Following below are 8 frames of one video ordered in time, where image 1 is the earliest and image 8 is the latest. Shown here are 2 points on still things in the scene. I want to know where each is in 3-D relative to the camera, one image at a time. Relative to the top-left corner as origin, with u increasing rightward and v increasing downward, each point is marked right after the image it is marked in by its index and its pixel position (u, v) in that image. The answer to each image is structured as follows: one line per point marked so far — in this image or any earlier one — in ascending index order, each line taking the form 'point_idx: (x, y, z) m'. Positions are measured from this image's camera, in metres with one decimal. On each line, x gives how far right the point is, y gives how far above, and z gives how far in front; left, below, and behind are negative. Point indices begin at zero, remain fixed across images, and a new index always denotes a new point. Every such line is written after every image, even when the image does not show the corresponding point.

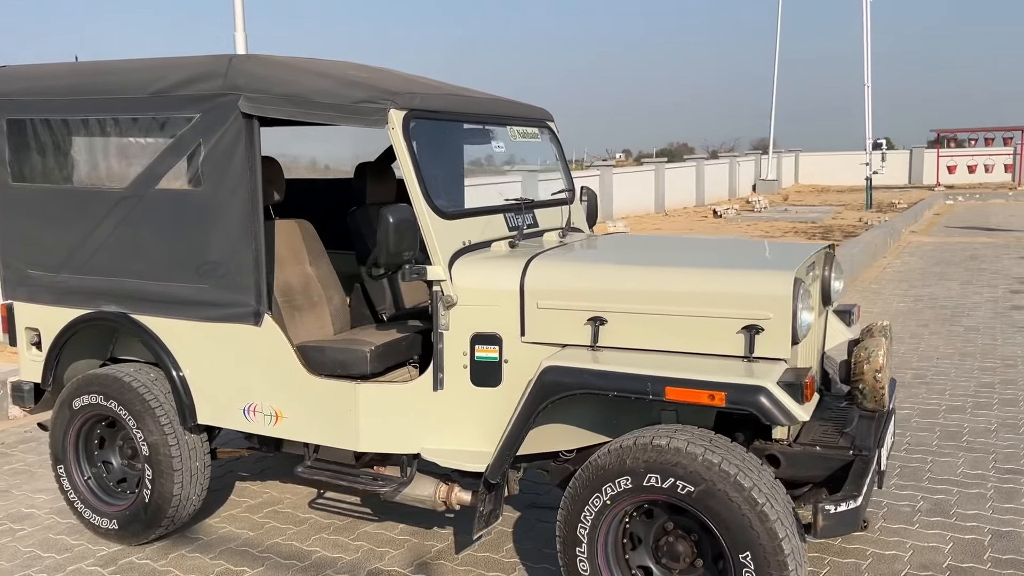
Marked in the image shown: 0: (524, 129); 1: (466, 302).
0: (+0.1, +0.8, +4.3) m
1: (-0.2, -0.1, +3.3) m
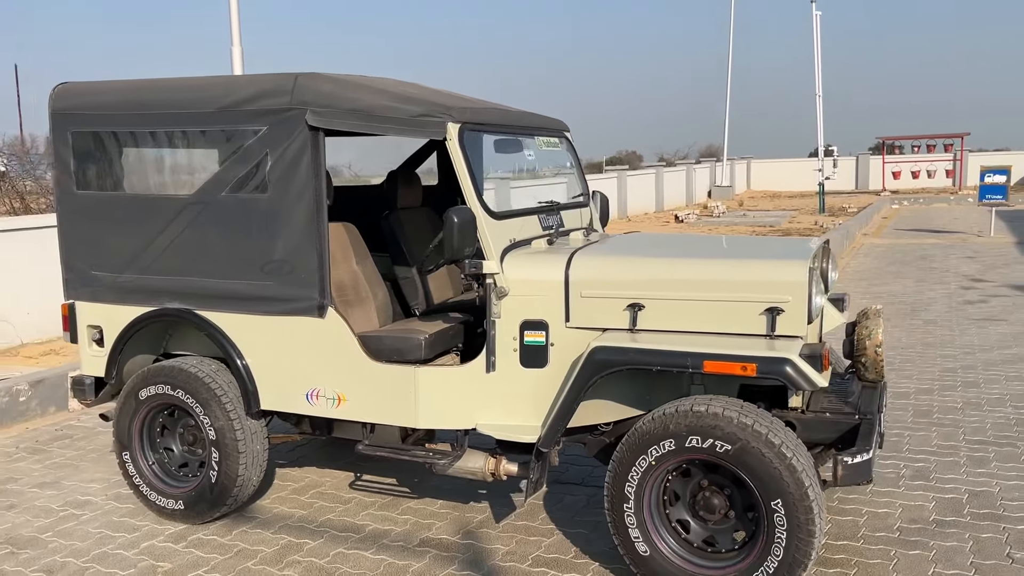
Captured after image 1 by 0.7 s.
0: (+0.2, +0.8, +4.7) m
1: (0.0, 0.0, +3.7) m
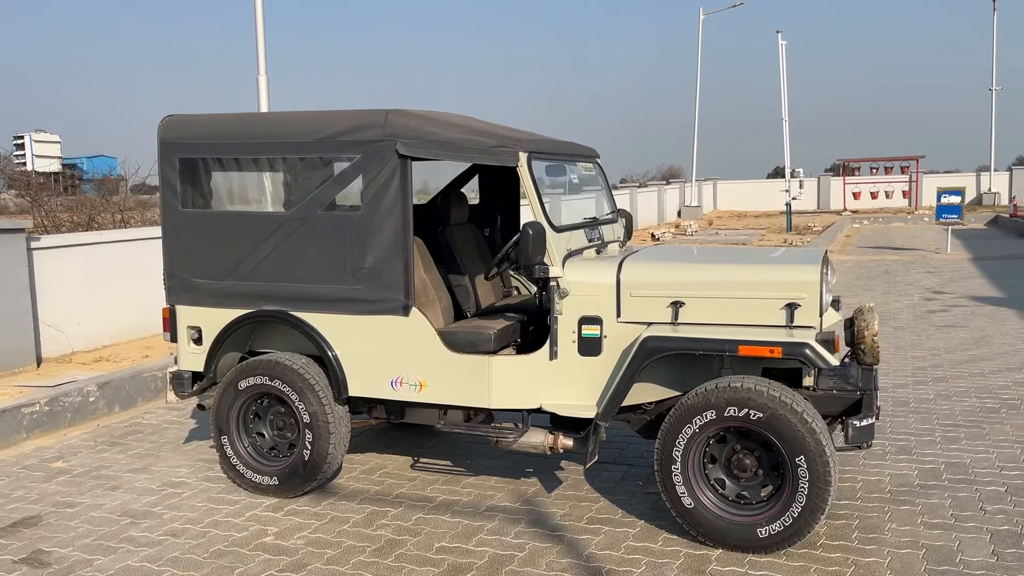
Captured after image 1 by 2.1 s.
0: (+0.5, +0.8, +5.5) m
1: (+0.3, 0.0, +4.5) m
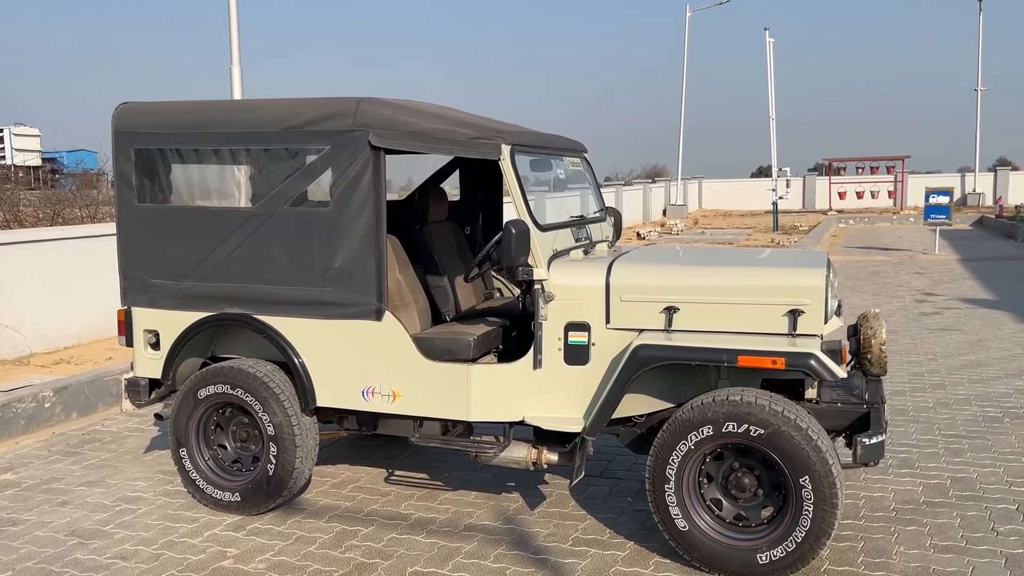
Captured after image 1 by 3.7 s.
0: (+0.4, +0.8, +5.2) m
1: (+0.2, 0.0, +4.1) m
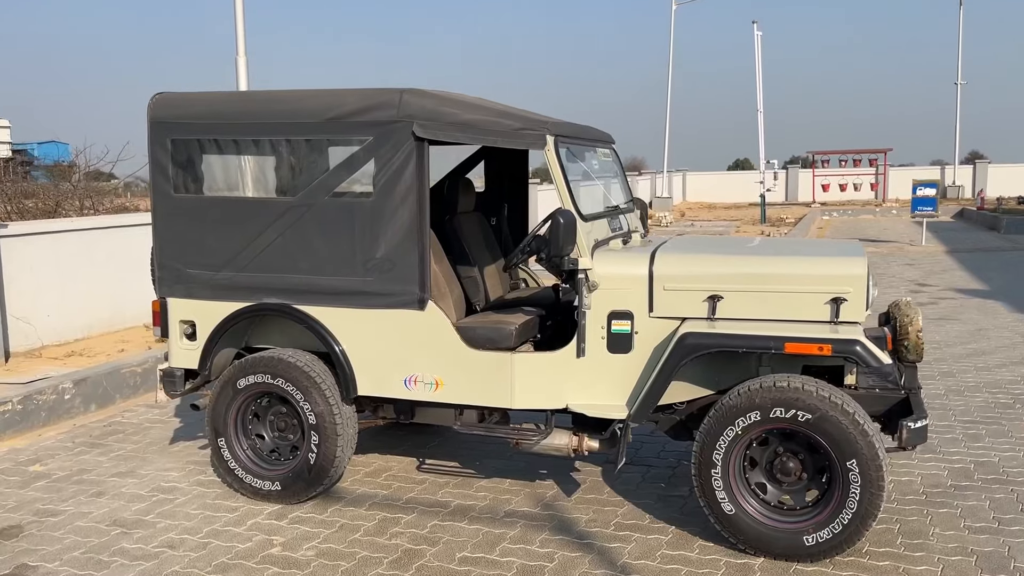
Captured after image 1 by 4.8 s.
0: (+0.6, +0.9, +5.2) m
1: (+0.5, 0.0, +4.2) m
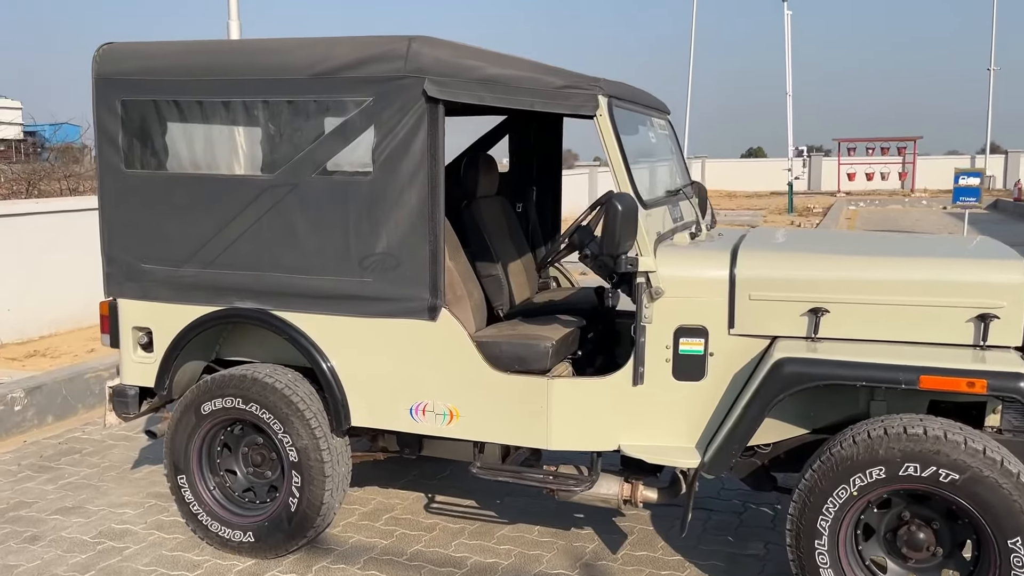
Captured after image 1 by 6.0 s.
0: (+0.7, +0.8, +4.2) m
1: (+0.6, 0.0, +3.2) m
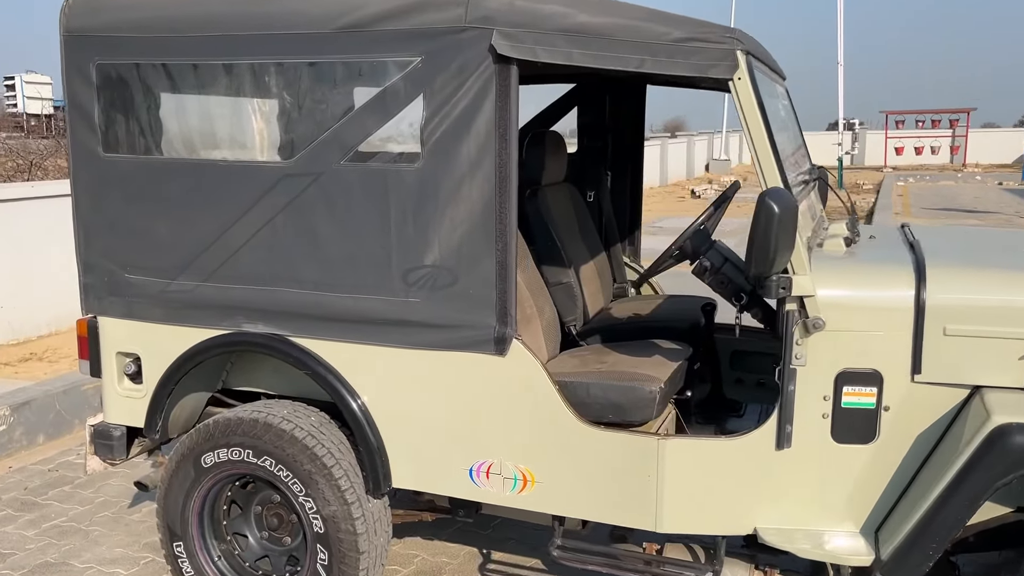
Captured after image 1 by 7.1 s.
0: (+1.1, +0.8, +3.3) m
1: (+0.9, -0.1, +2.4) m
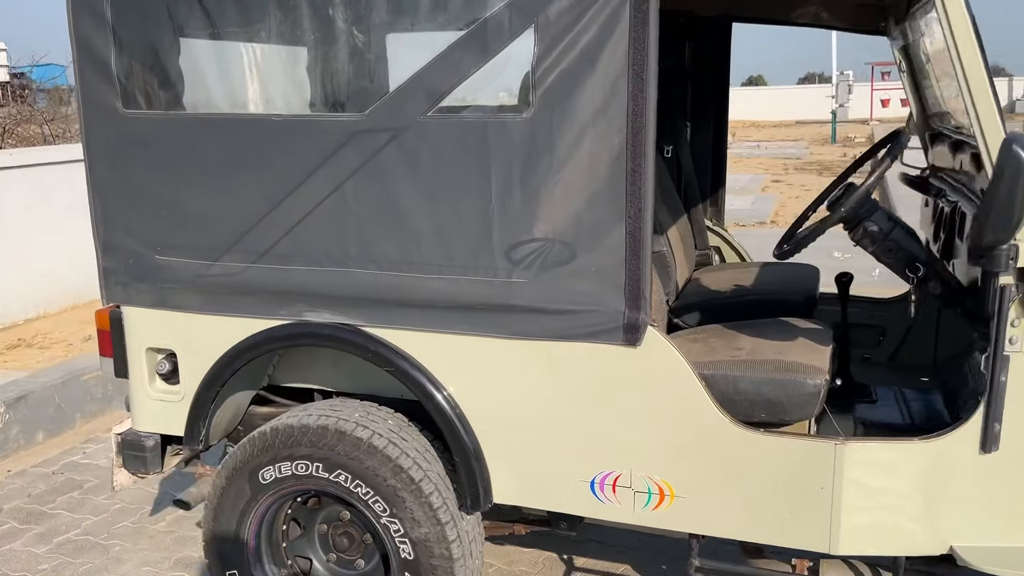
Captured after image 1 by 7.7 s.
0: (+1.3, +0.9, +2.9) m
1: (+1.2, 0.0, +1.9) m
